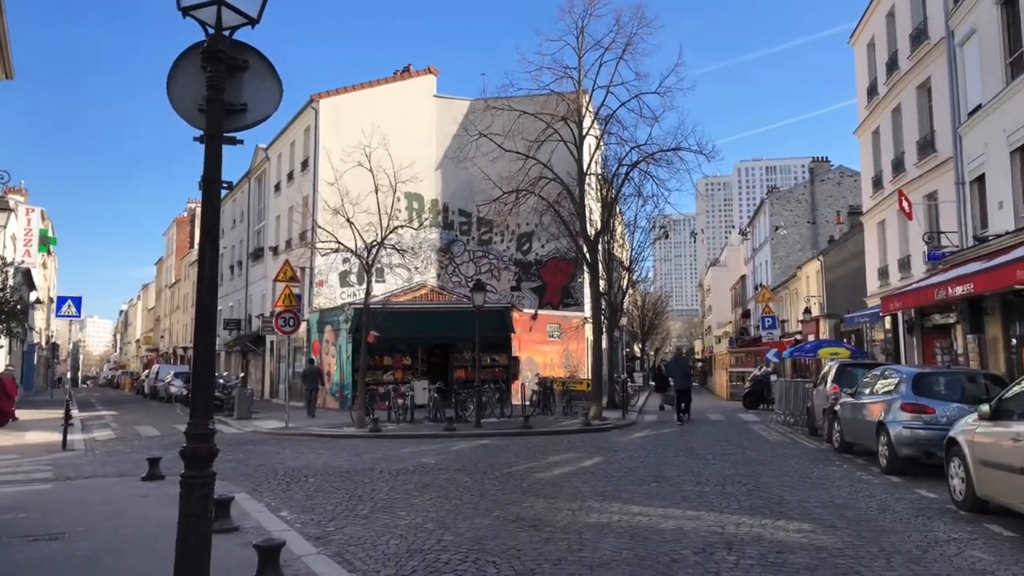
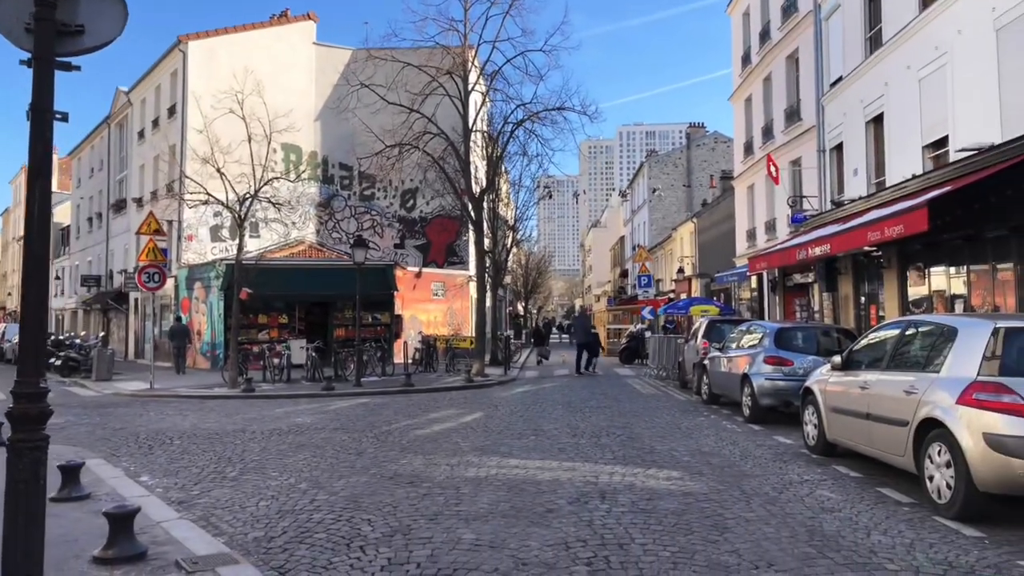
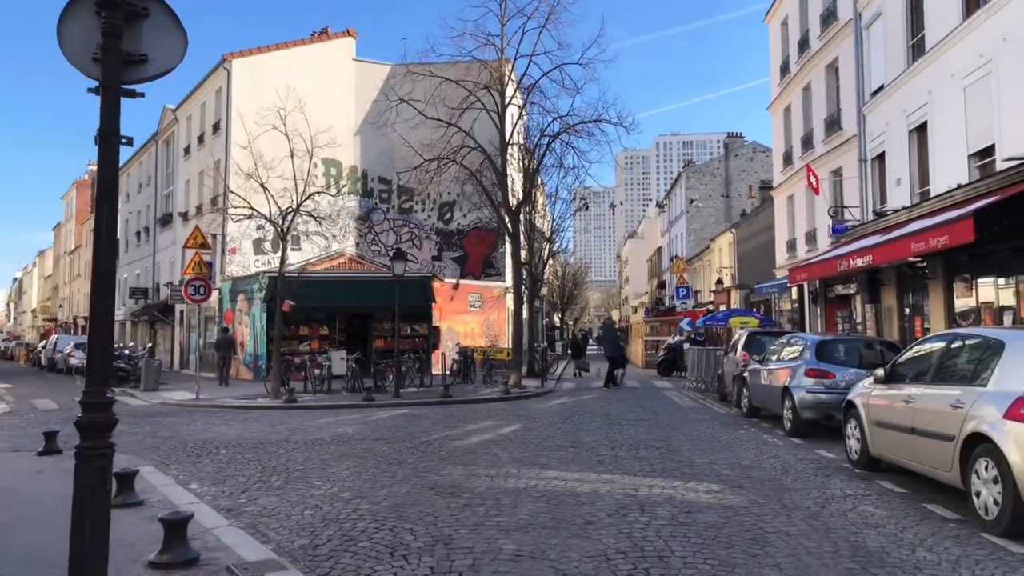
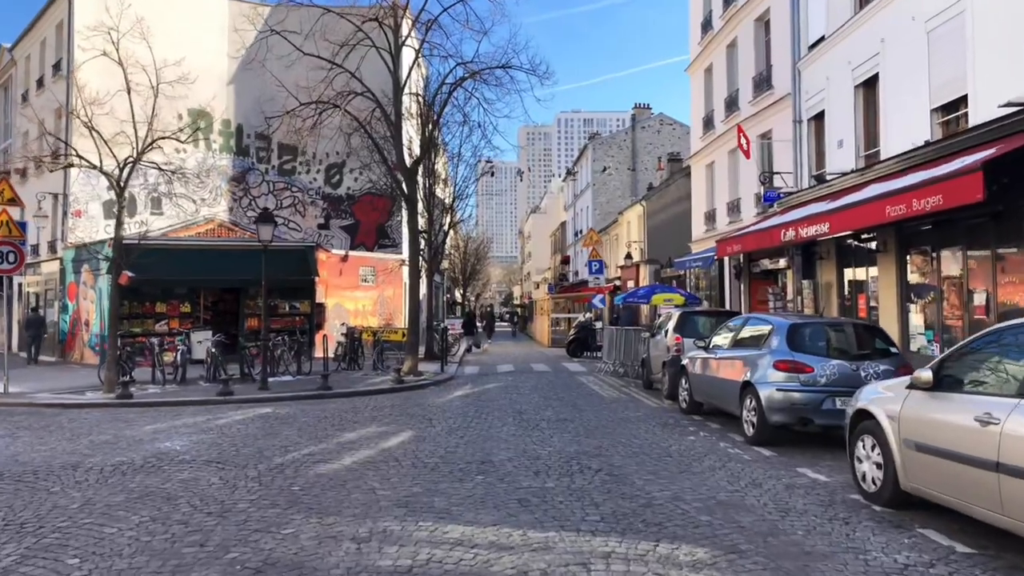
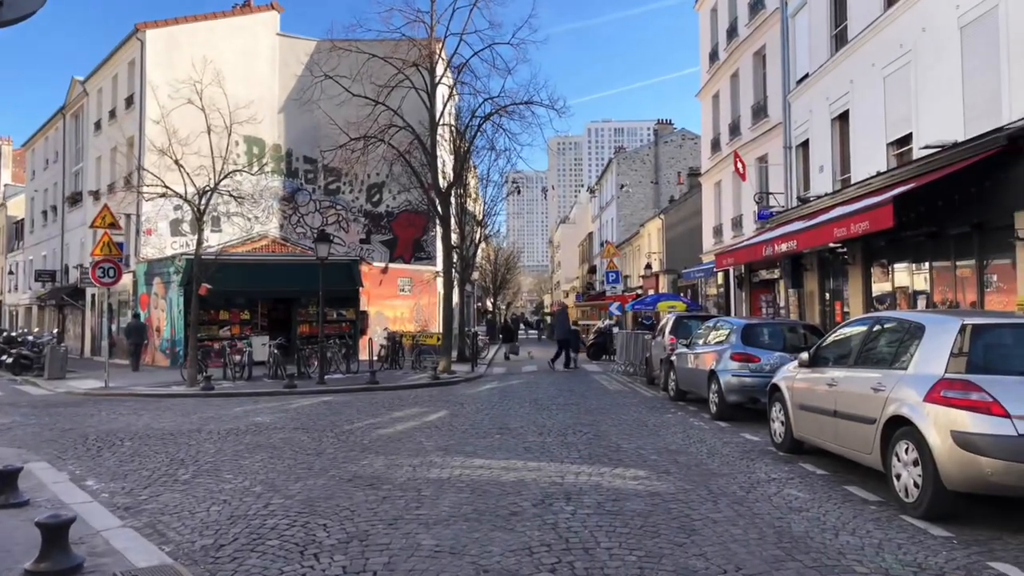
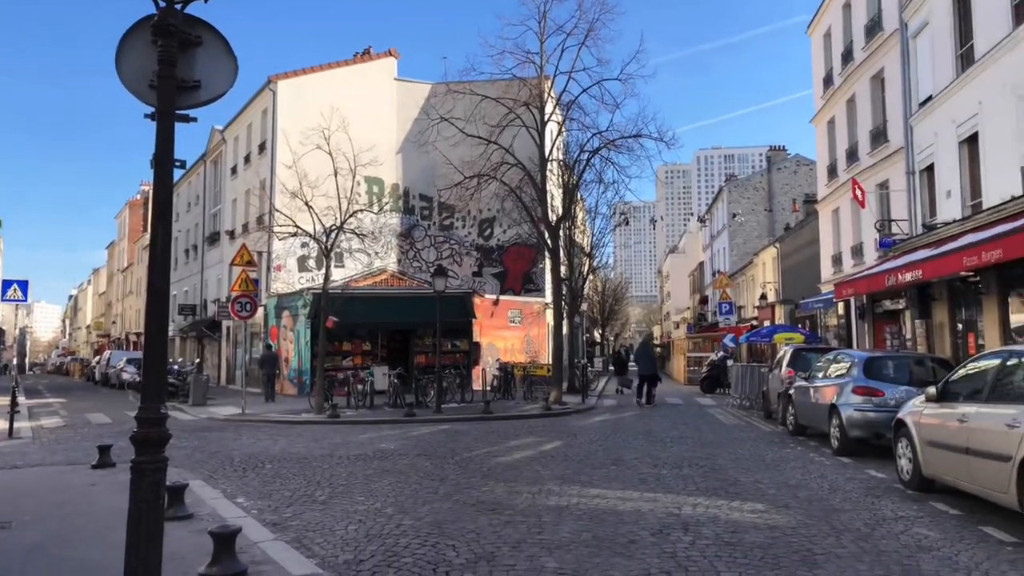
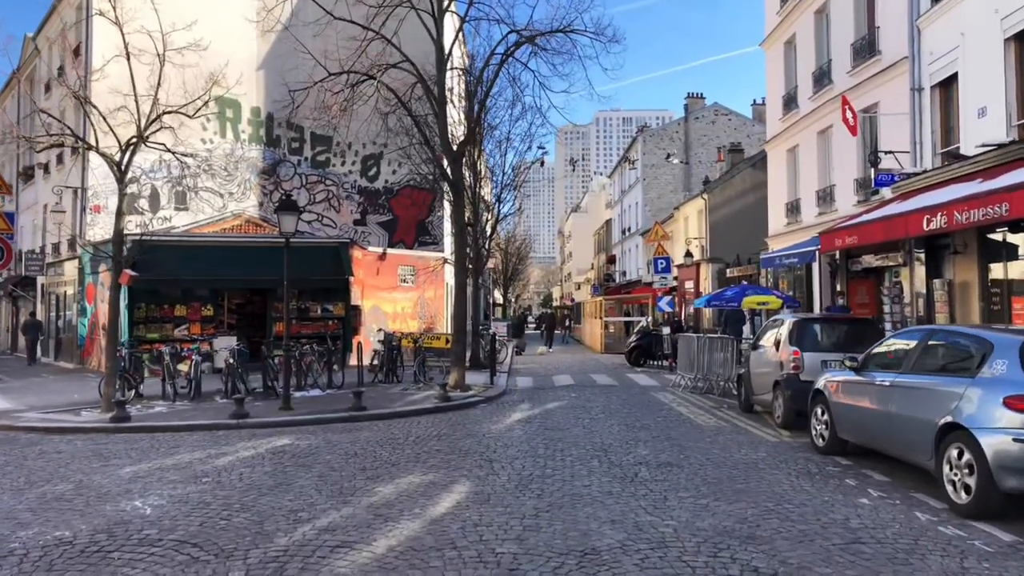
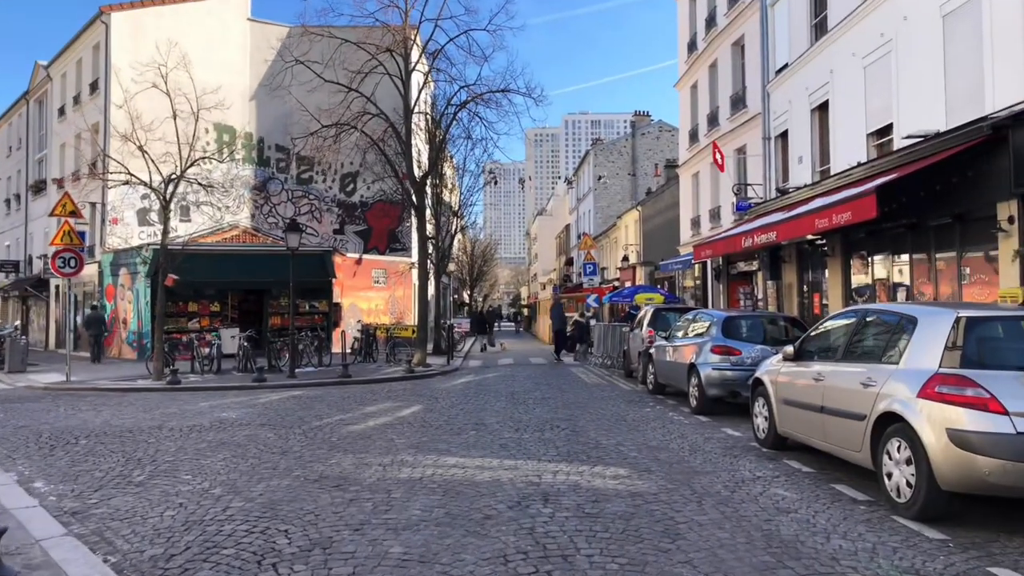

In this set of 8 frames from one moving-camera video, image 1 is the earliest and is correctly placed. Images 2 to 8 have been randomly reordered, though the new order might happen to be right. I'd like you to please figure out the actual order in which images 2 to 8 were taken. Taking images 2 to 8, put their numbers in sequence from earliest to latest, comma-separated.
6, 3, 2, 5, 8, 4, 7
